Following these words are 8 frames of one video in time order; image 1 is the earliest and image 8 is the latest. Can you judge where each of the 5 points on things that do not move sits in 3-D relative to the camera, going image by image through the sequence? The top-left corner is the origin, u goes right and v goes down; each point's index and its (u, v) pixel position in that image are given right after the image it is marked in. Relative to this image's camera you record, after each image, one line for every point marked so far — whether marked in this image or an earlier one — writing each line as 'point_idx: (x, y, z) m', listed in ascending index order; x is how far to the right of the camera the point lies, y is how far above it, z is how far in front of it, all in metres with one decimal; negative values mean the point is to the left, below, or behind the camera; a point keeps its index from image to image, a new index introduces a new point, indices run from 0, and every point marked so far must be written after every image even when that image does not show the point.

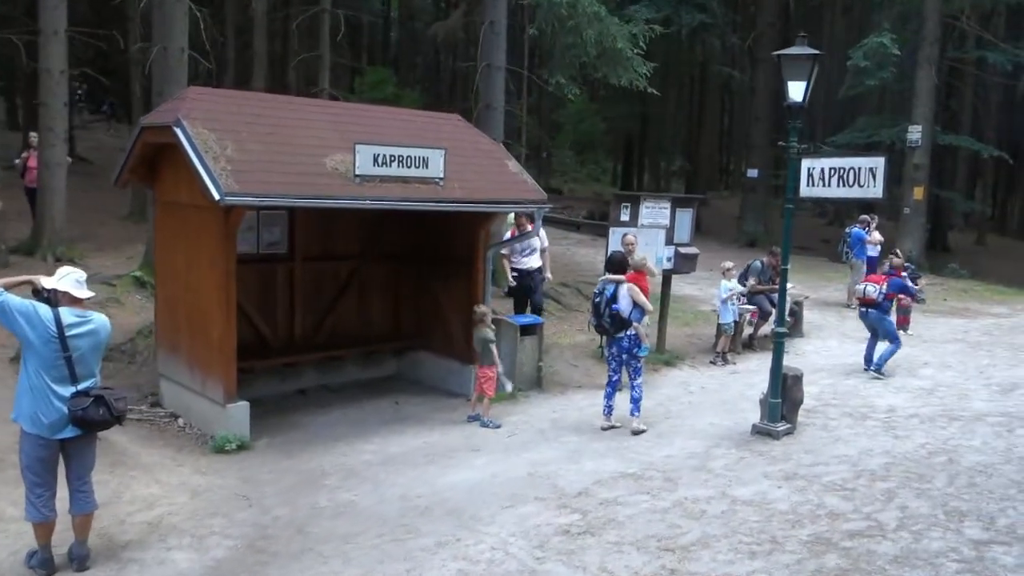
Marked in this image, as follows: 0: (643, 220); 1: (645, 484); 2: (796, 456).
0: (+1.9, +1.0, +12.2) m
1: (+1.2, -1.8, +7.8) m
2: (+2.9, -1.7, +8.7) m
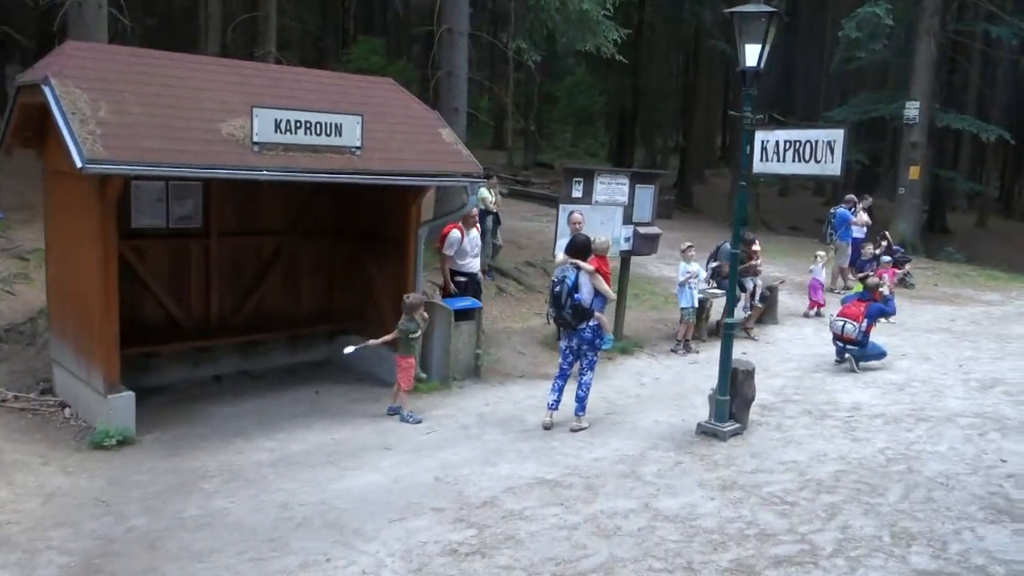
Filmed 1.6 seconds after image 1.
0: (+1.1, +1.2, +11.3) m
1: (+0.4, -1.7, +7.0) m
2: (+2.1, -1.6, +7.8) m
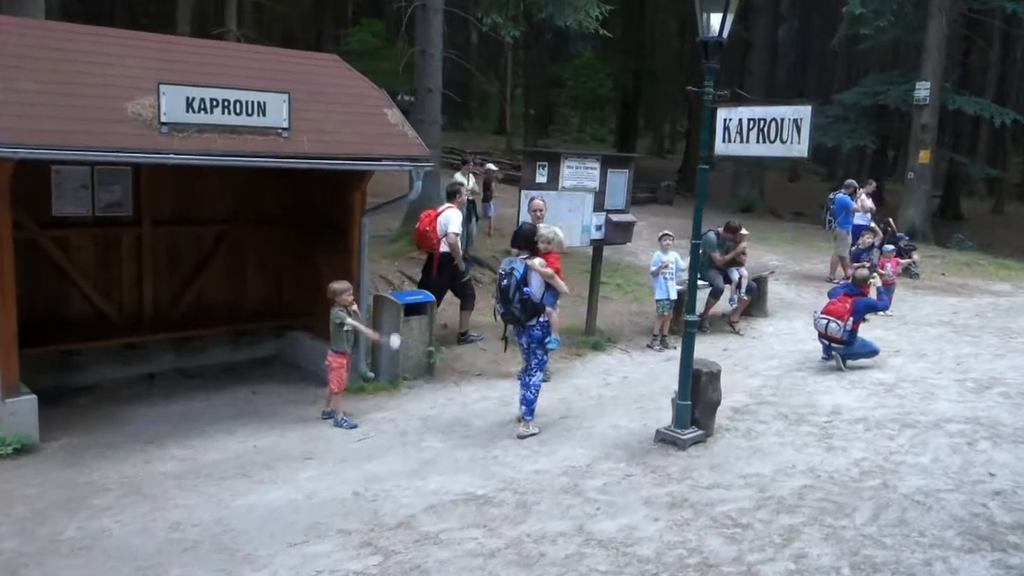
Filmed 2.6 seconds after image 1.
0: (+0.6, +1.3, +10.5) m
1: (-0.2, -1.6, +6.3) m
2: (+1.5, -1.5, +7.1) m
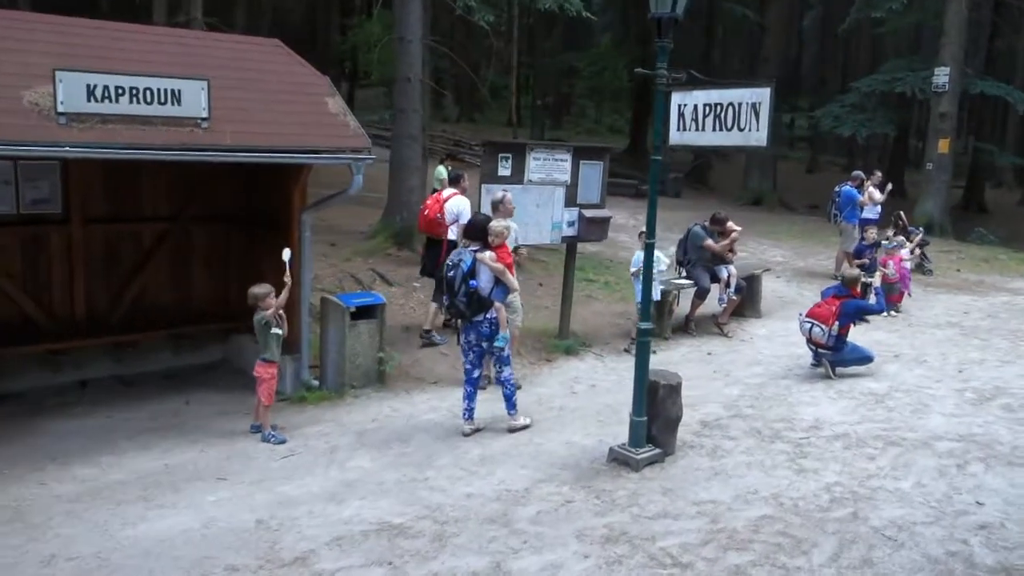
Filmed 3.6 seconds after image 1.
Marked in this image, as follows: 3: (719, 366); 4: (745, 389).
0: (+0.2, +1.3, +9.8) m
1: (-0.7, -1.7, +5.6) m
2: (+1.0, -1.6, +6.4) m
3: (+2.4, -0.9, +10.1) m
4: (+2.5, -1.1, +9.2) m
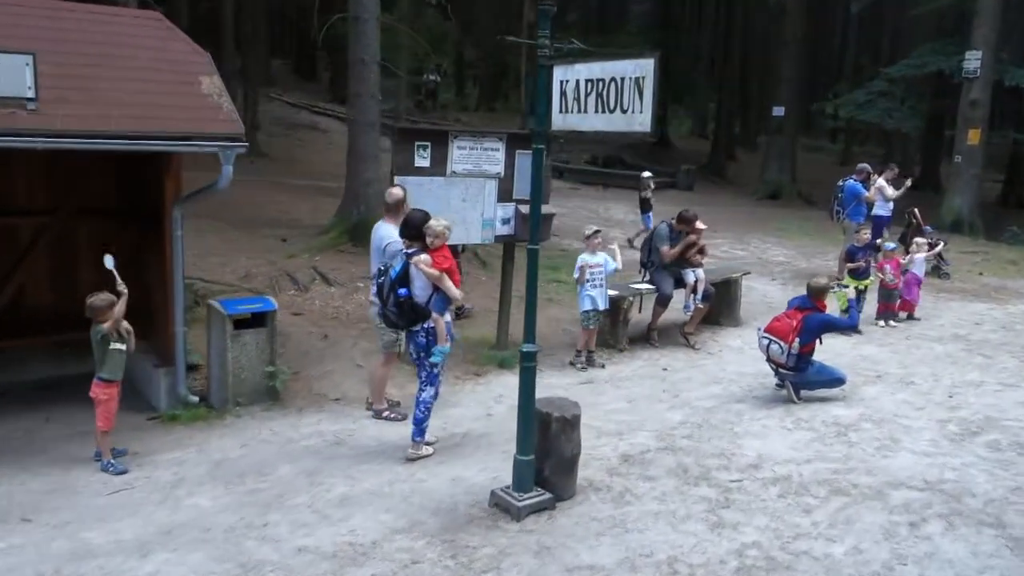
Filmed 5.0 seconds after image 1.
0: (-0.6, +1.2, +8.7) m
1: (-1.8, -1.8, +4.6) m
2: (0.0, -1.7, +5.2) m
3: (+1.6, -1.0, +8.9) m
4: (+1.7, -1.2, +8.0) m
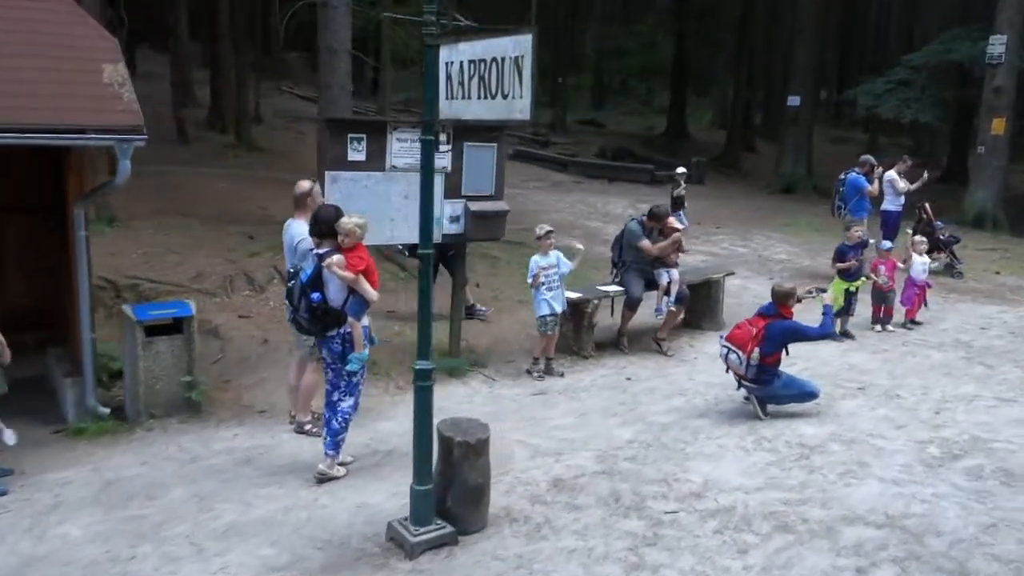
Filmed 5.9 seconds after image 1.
0: (-1.1, +1.2, +8.1) m
1: (-2.5, -1.8, +4.0) m
2: (-0.7, -1.7, +4.6) m
3: (+1.1, -1.0, +8.2) m
4: (+1.1, -1.2, +7.3) m
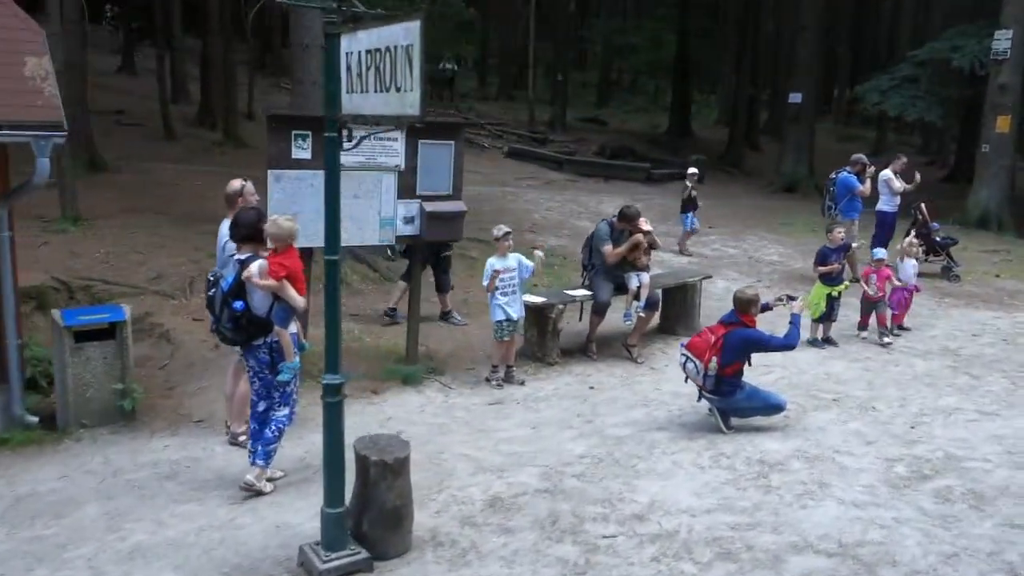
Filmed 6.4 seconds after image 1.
0: (-1.5, +1.2, +7.7) m
1: (-3.0, -1.9, +3.7) m
2: (-1.2, -1.8, +4.3) m
3: (+0.7, -1.1, +7.8) m
4: (+0.7, -1.3, +6.9) m
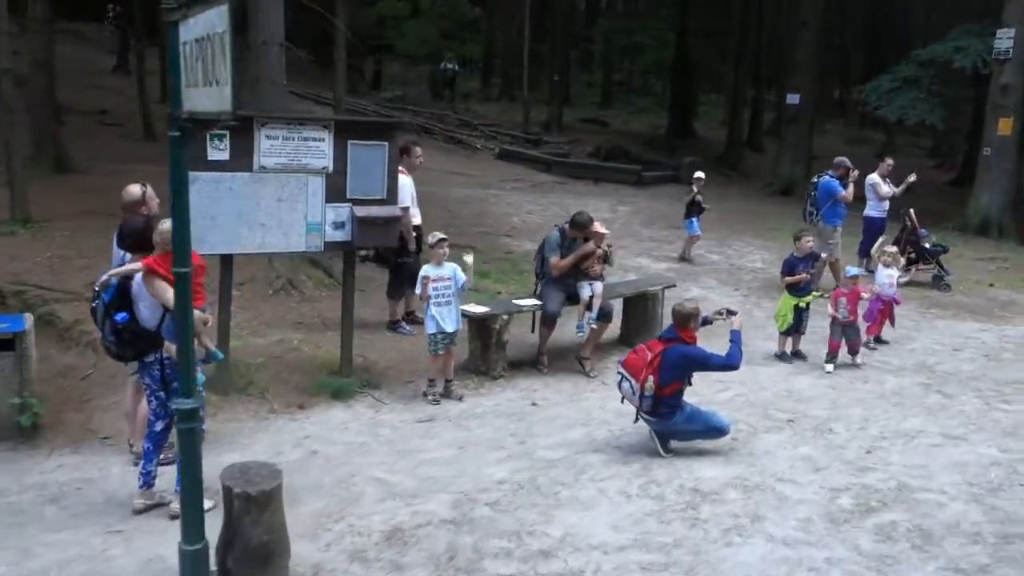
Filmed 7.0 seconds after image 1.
0: (-2.1, +1.1, +7.3) m
1: (-3.7, -1.9, +3.3) m
2: (-1.9, -1.9, +3.8) m
3: (+0.1, -1.2, +7.3) m
4: (+0.1, -1.4, +6.4) m
